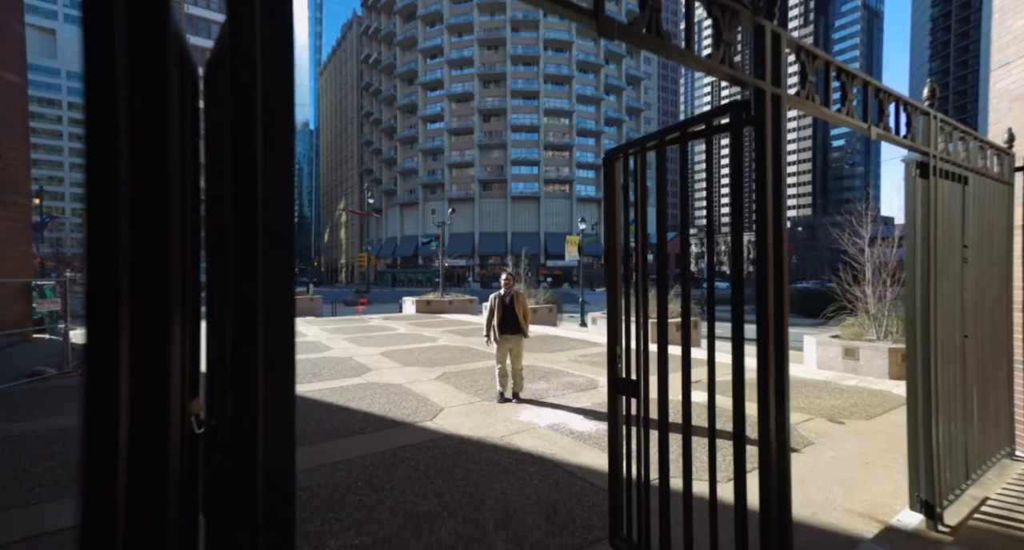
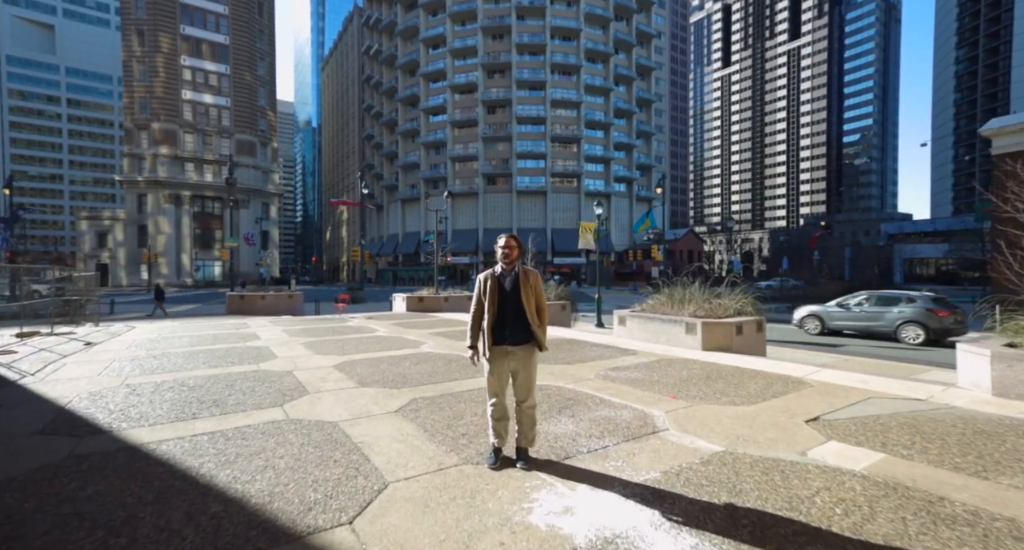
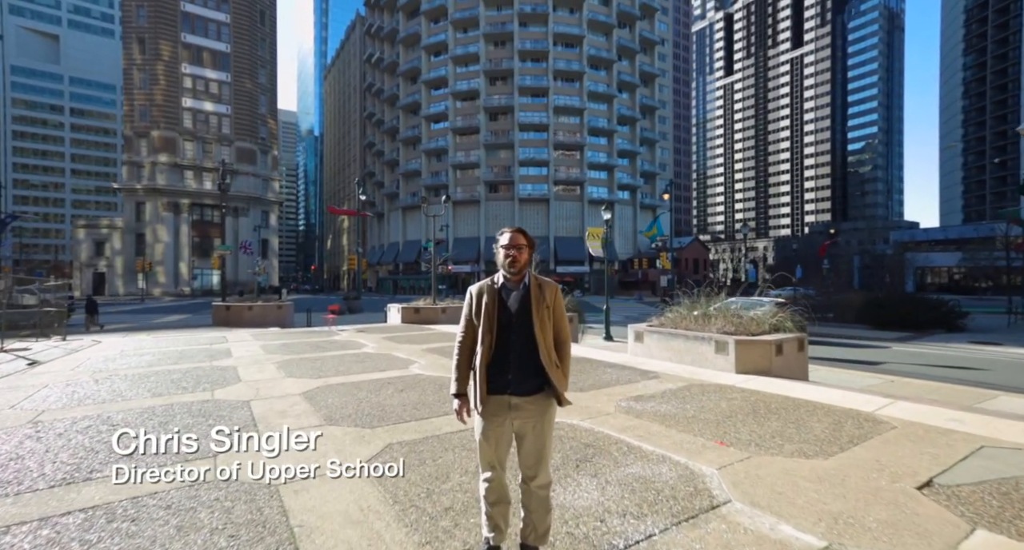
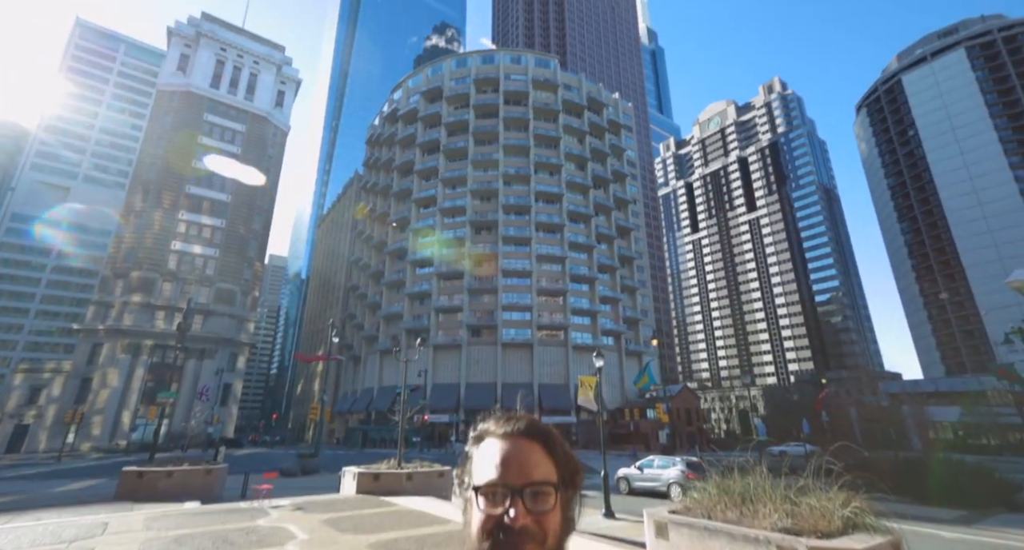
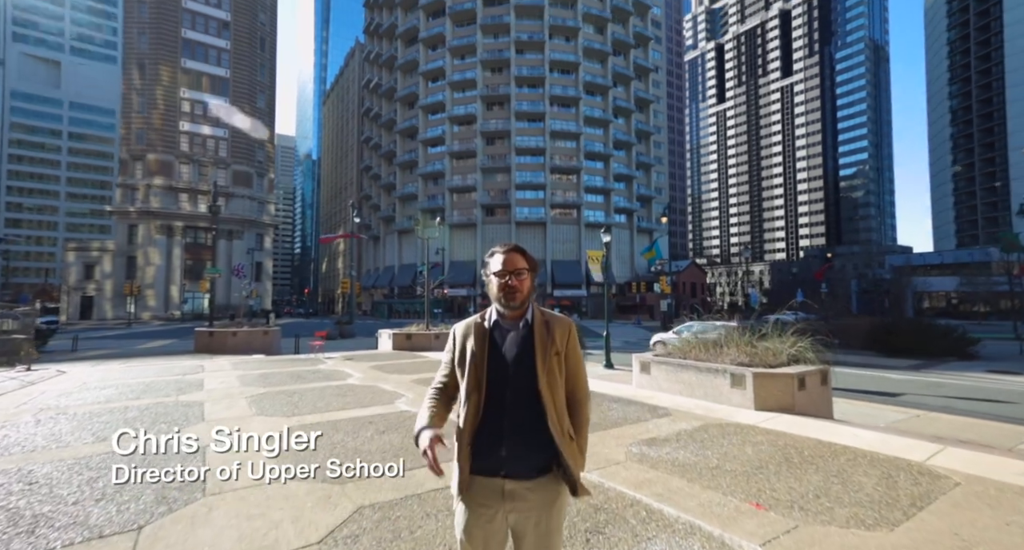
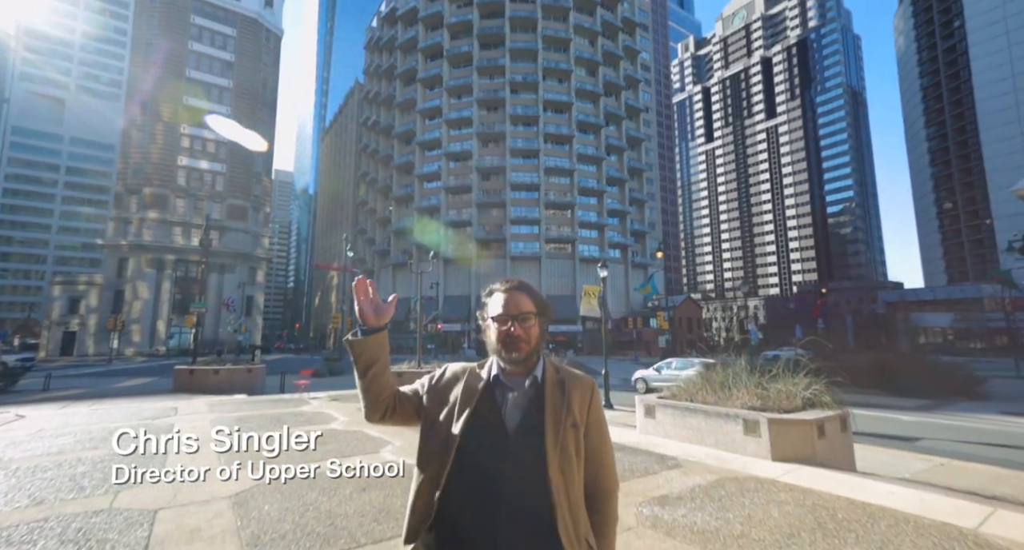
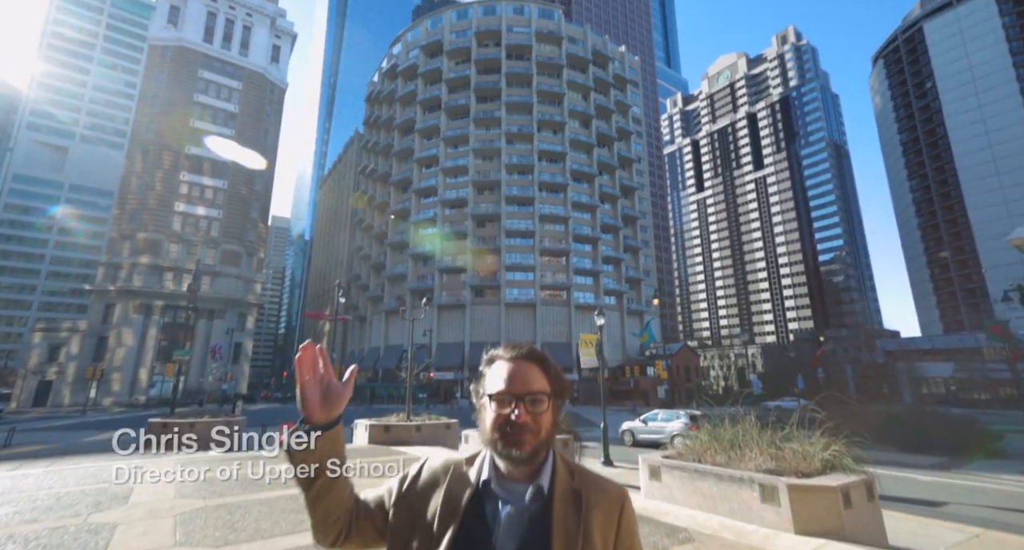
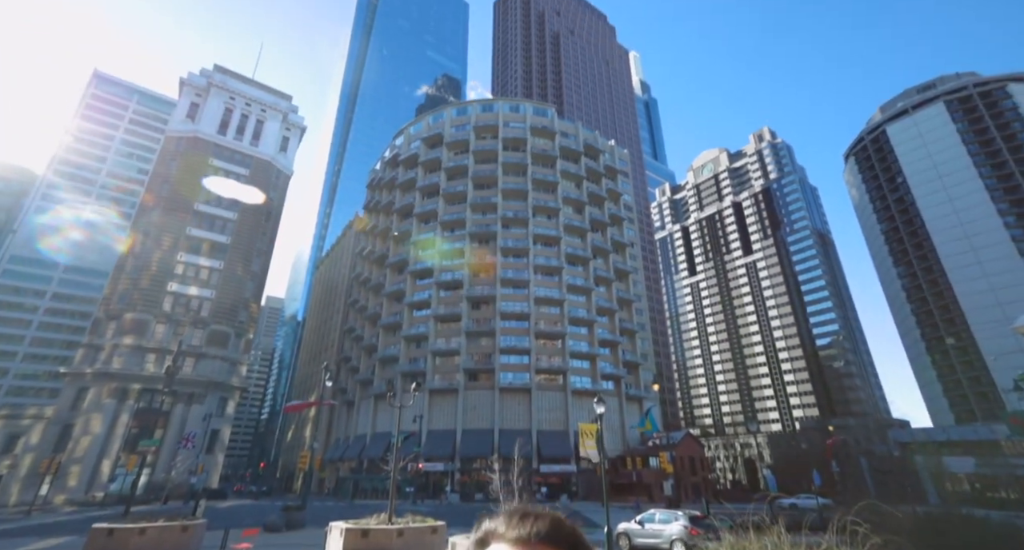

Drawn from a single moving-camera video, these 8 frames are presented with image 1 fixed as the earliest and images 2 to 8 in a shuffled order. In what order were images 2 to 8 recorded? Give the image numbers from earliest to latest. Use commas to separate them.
2, 3, 5, 6, 7, 4, 8
